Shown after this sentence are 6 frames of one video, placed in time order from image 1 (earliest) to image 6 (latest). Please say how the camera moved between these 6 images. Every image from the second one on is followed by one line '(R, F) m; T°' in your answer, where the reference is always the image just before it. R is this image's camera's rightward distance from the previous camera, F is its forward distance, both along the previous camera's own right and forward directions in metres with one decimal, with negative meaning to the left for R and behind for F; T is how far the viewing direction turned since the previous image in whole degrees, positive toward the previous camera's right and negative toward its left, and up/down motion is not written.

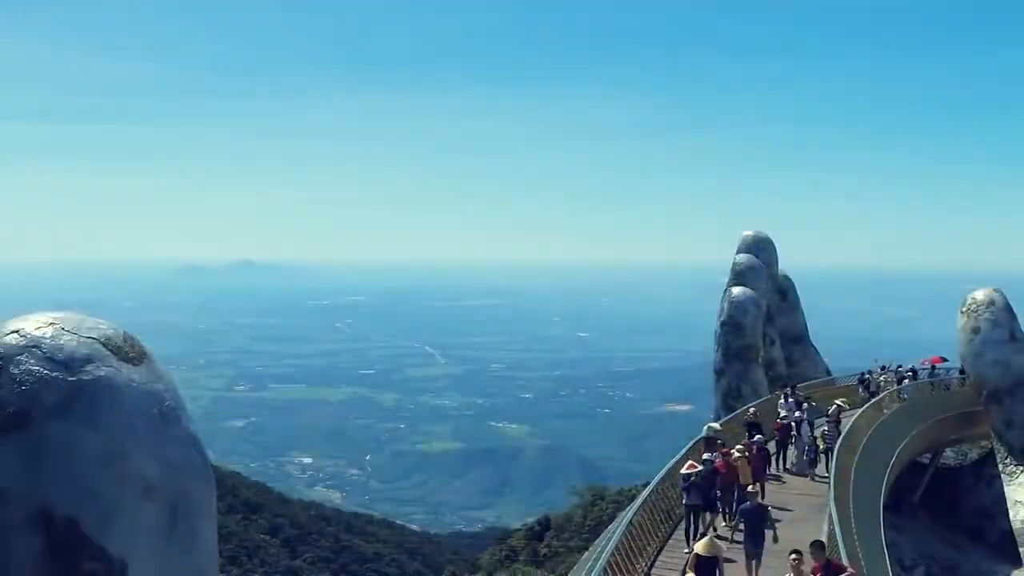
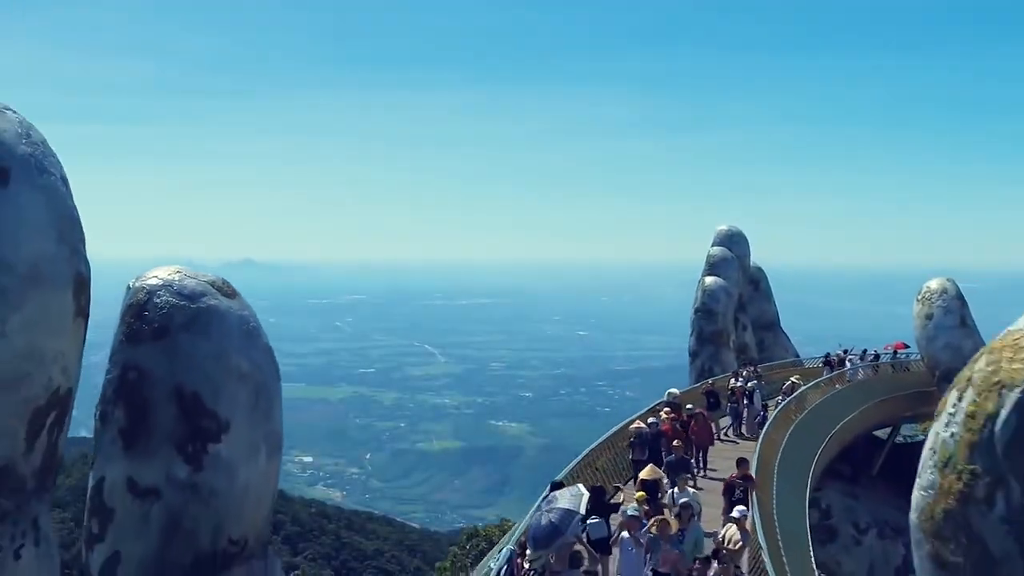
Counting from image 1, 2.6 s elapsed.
(+0.5, -1.1) m; 0°
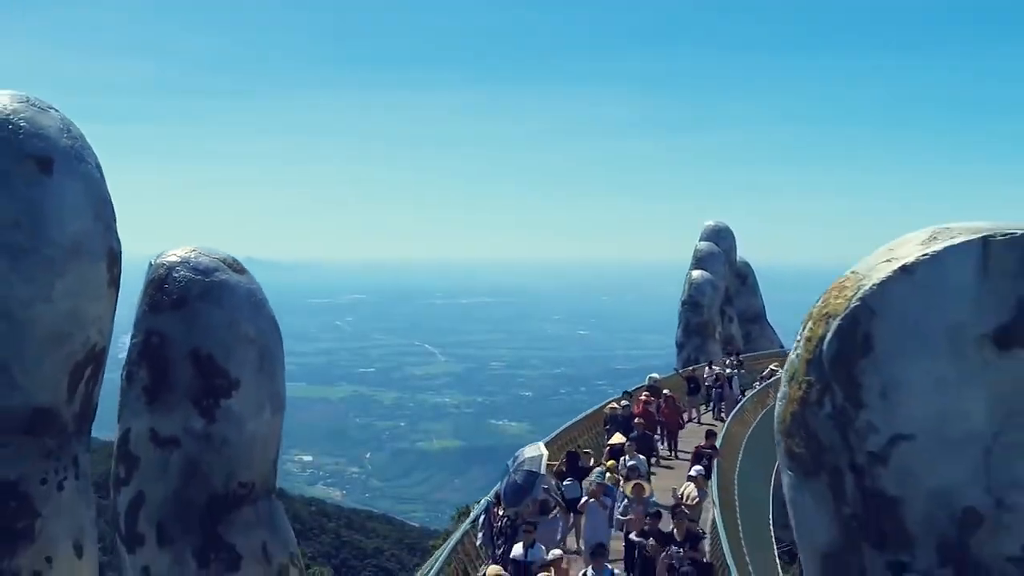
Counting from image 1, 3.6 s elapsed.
(+0.2, -1.0) m; 0°
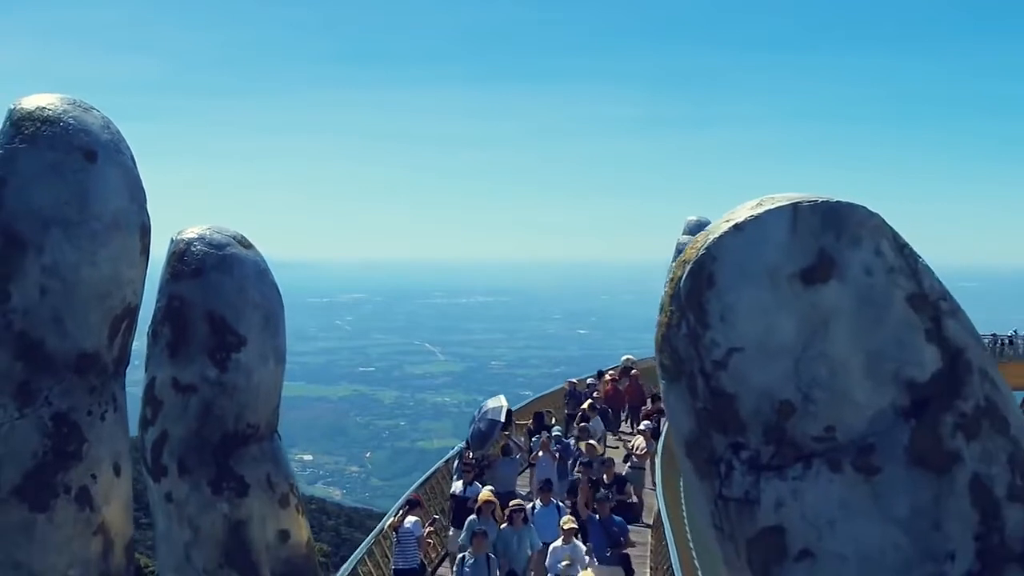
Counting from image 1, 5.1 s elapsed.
(+0.3, -1.4) m; 0°
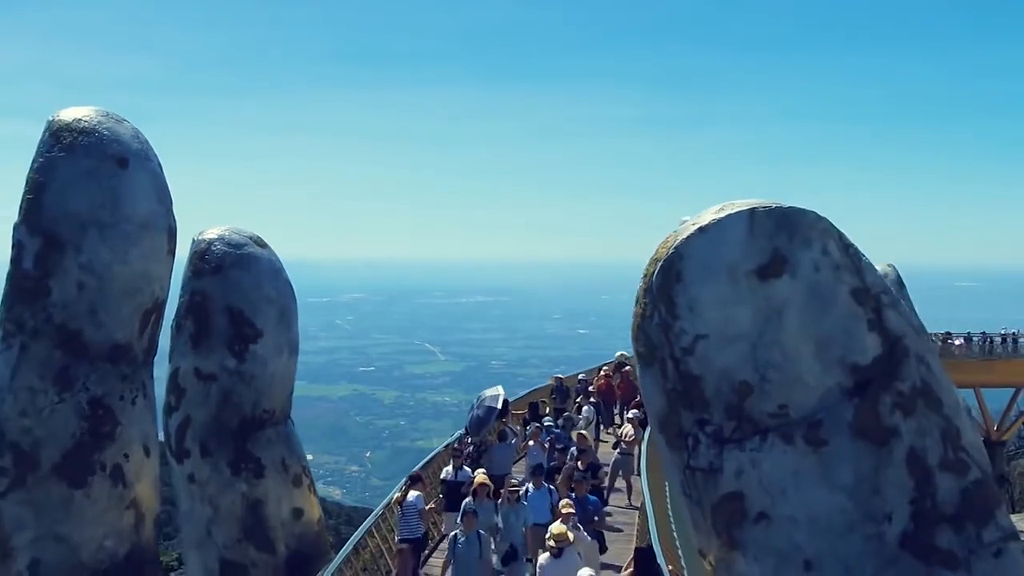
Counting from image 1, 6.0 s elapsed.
(0.0, -0.7) m; 0°
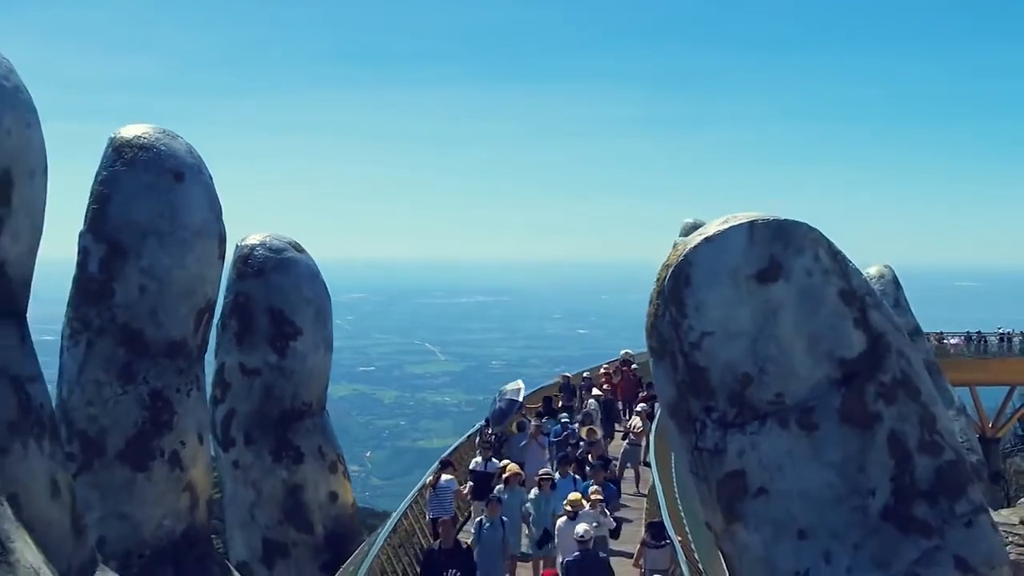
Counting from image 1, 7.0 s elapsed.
(-0.2, -0.8) m; 0°
